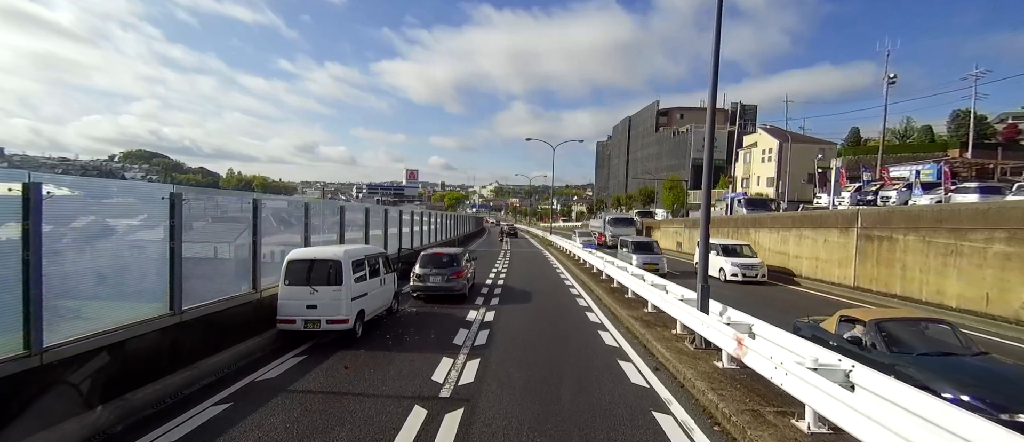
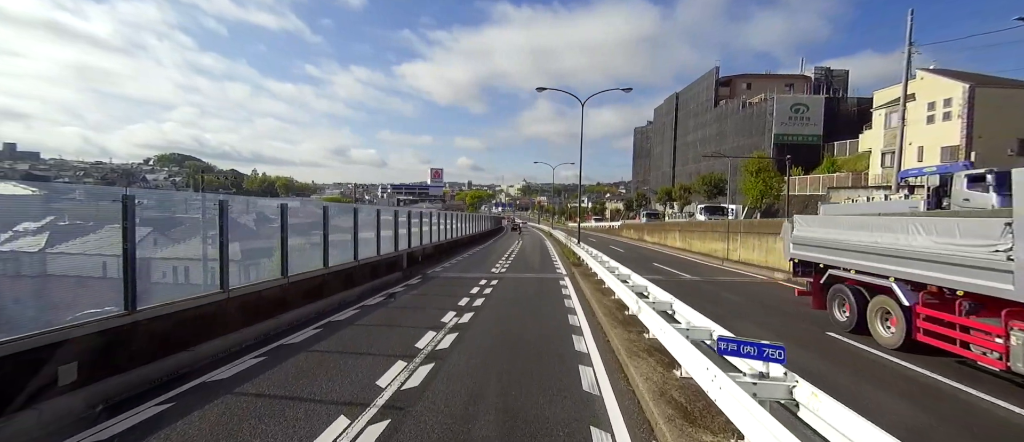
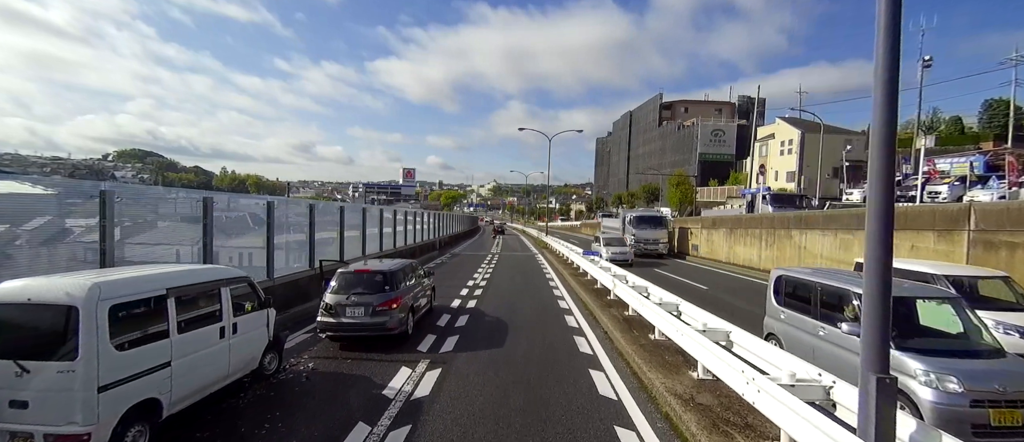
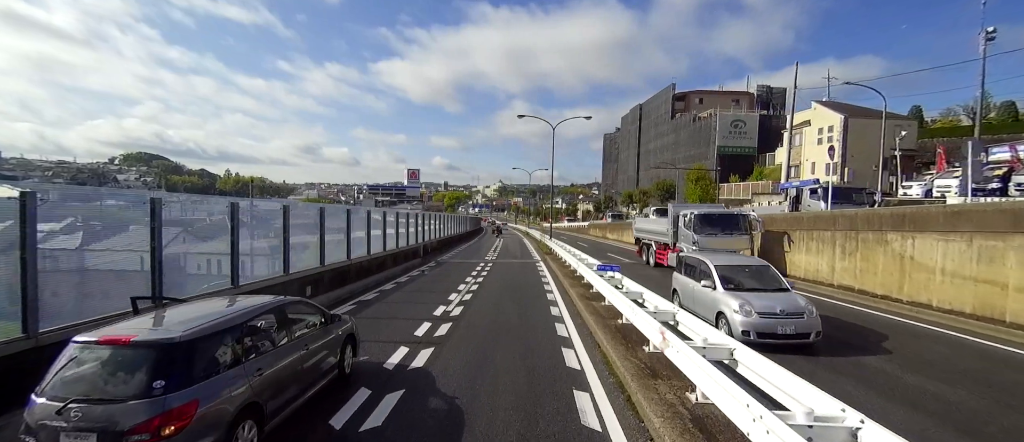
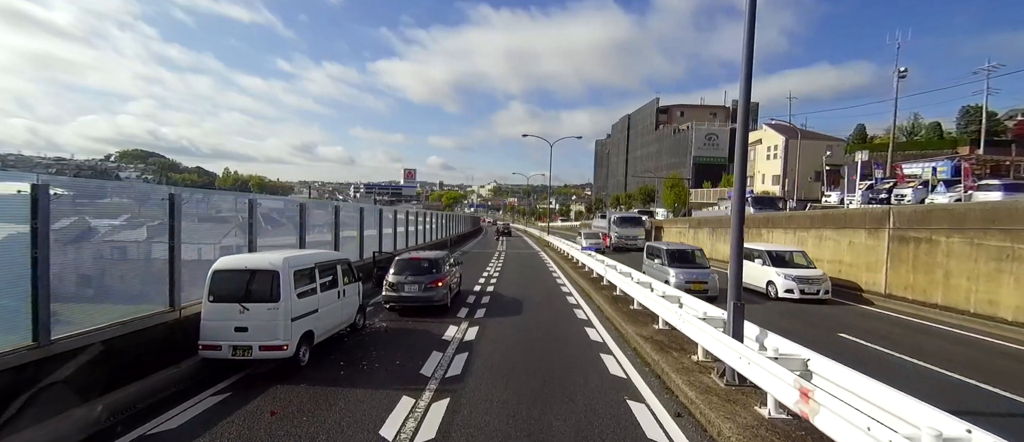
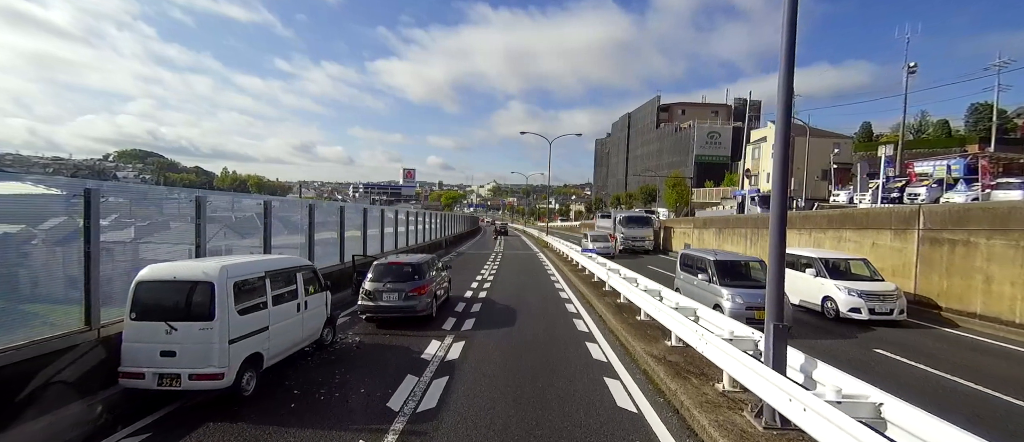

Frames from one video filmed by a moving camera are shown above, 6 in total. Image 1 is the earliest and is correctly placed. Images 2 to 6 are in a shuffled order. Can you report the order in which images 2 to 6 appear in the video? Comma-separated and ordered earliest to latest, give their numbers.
5, 6, 3, 4, 2
